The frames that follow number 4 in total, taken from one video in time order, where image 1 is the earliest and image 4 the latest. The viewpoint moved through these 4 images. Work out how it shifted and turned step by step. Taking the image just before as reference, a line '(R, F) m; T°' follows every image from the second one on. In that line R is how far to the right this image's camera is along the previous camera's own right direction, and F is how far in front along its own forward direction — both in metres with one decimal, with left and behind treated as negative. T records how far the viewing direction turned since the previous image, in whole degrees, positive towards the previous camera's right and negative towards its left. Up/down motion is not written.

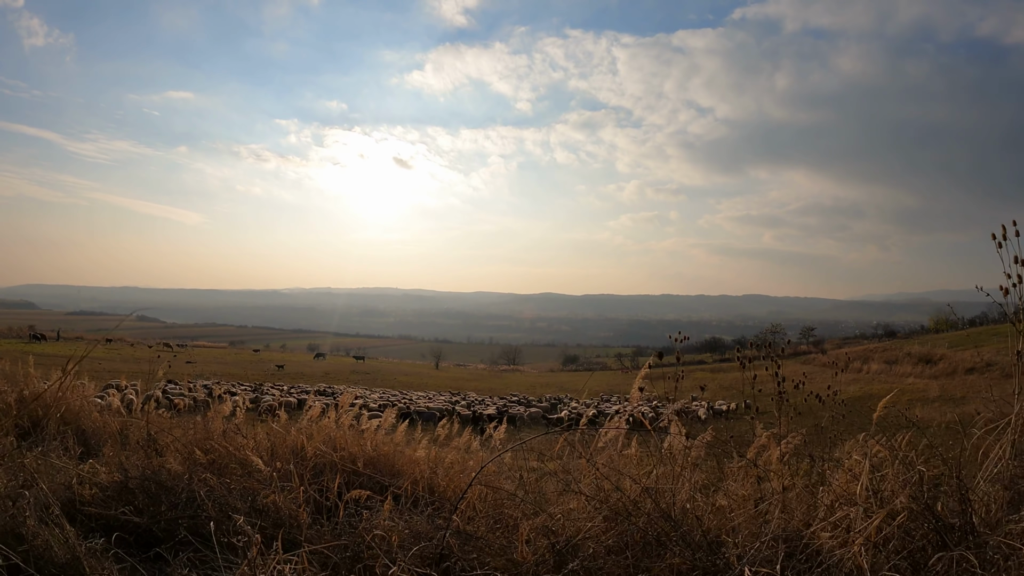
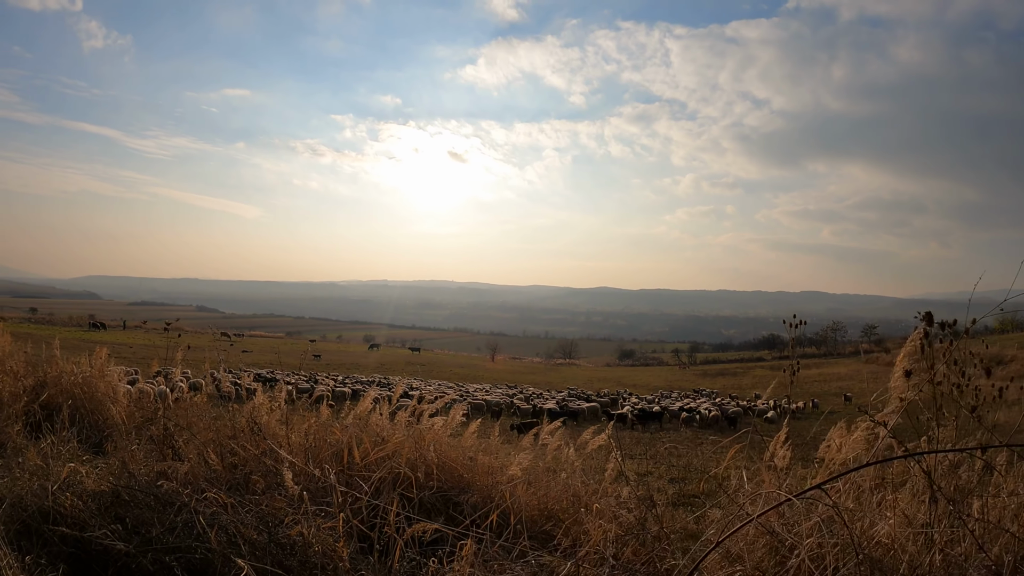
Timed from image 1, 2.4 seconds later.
(-0.3, +0.8) m; -5°
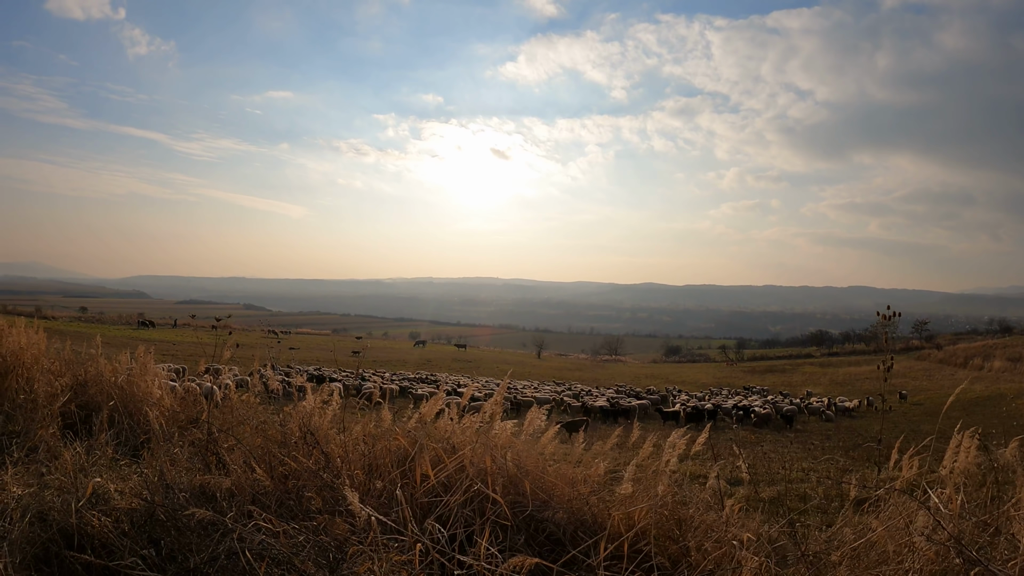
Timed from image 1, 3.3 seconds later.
(-0.2, +0.4) m; -4°
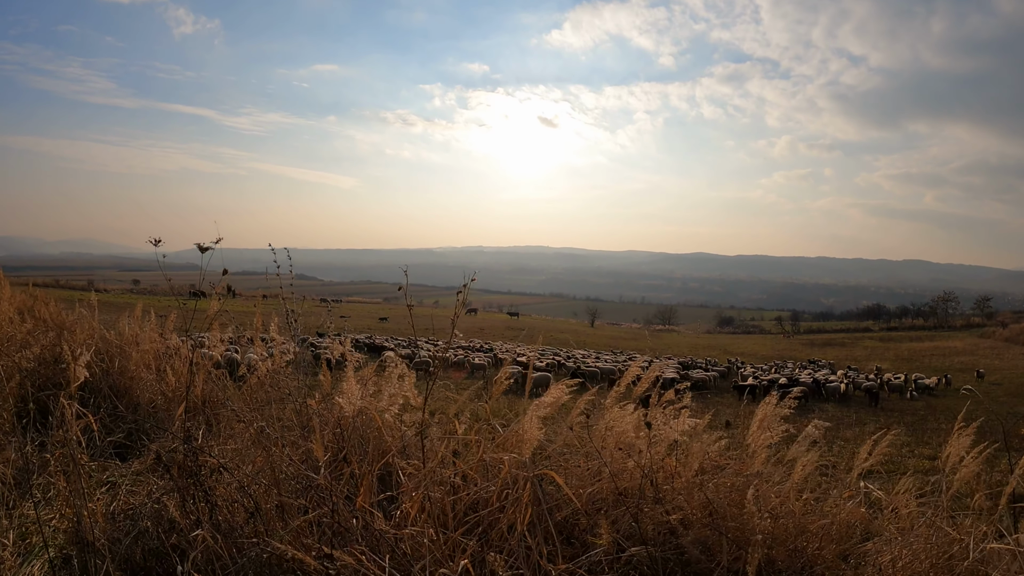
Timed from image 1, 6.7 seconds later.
(-0.3, +0.9) m; -5°
